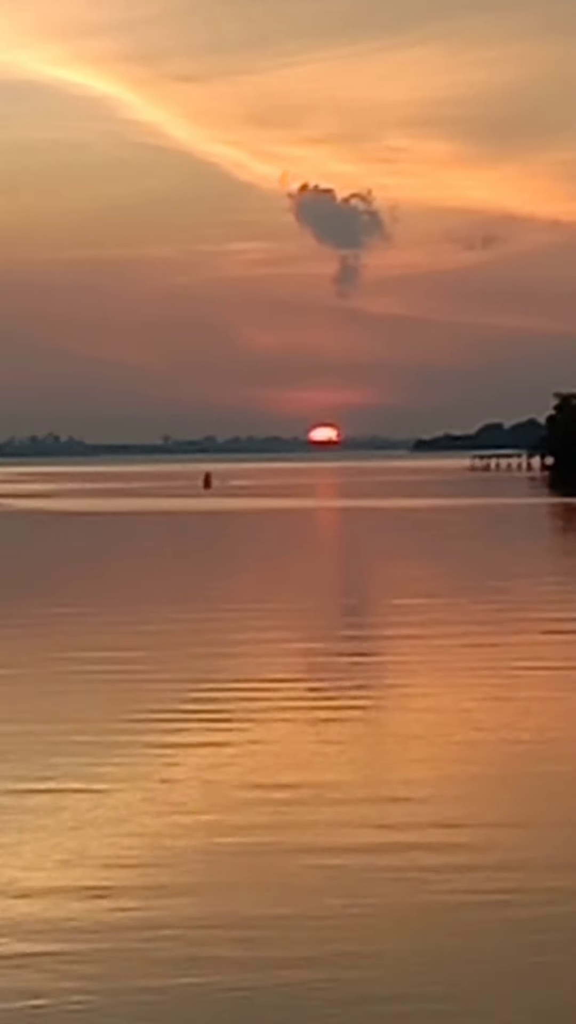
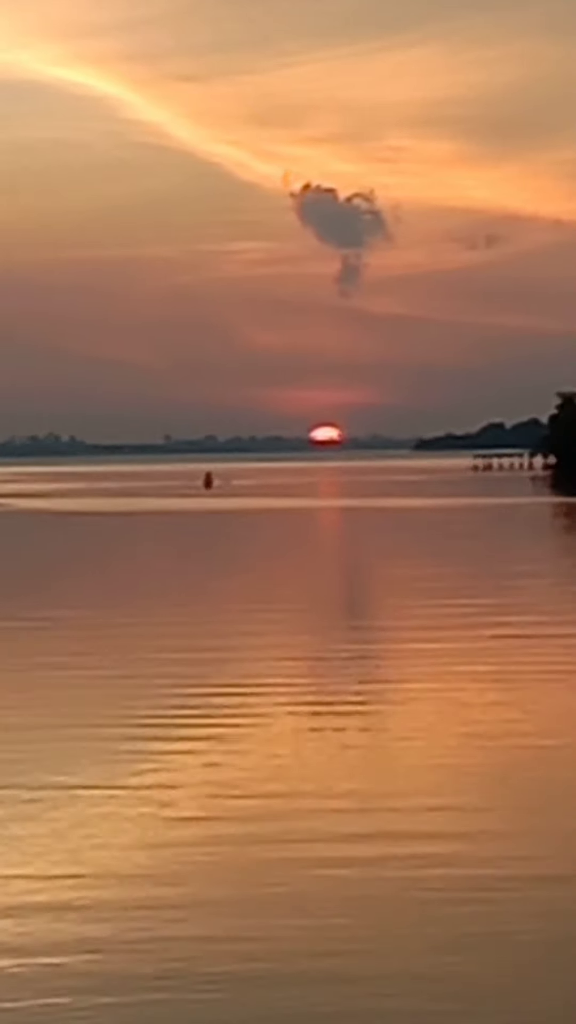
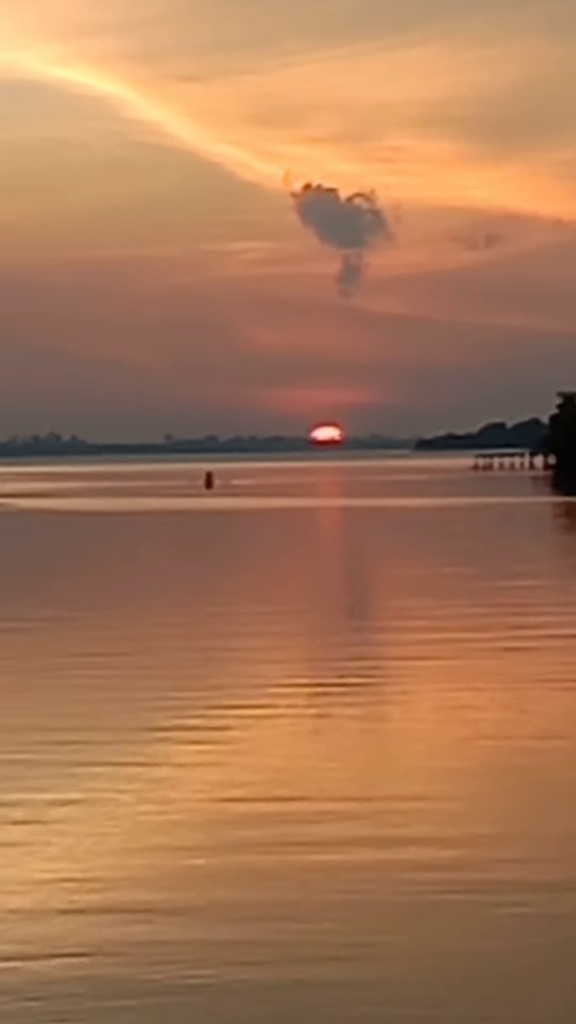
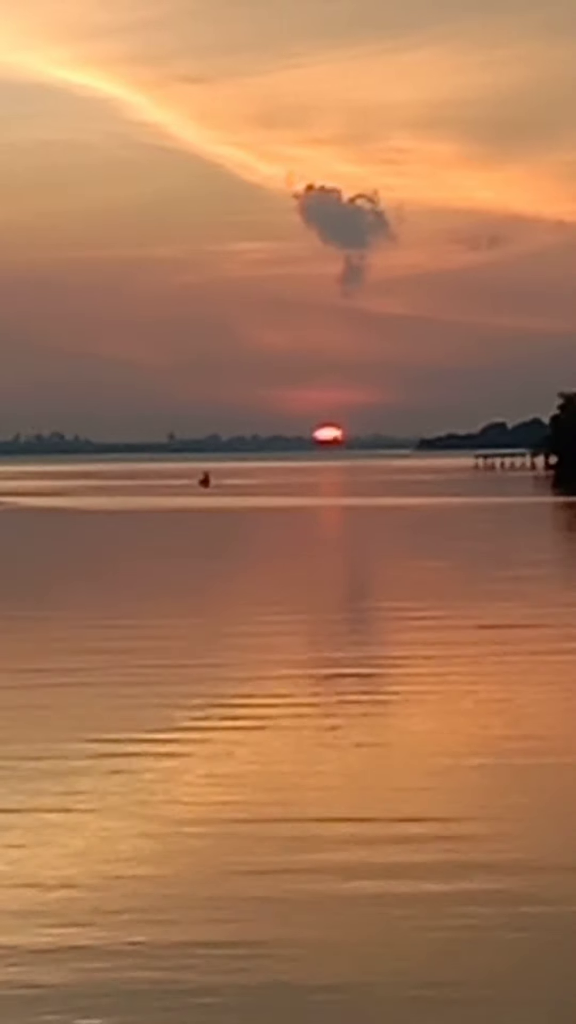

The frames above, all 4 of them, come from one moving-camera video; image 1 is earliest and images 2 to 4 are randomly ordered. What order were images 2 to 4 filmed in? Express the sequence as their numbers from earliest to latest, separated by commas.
2, 3, 4
